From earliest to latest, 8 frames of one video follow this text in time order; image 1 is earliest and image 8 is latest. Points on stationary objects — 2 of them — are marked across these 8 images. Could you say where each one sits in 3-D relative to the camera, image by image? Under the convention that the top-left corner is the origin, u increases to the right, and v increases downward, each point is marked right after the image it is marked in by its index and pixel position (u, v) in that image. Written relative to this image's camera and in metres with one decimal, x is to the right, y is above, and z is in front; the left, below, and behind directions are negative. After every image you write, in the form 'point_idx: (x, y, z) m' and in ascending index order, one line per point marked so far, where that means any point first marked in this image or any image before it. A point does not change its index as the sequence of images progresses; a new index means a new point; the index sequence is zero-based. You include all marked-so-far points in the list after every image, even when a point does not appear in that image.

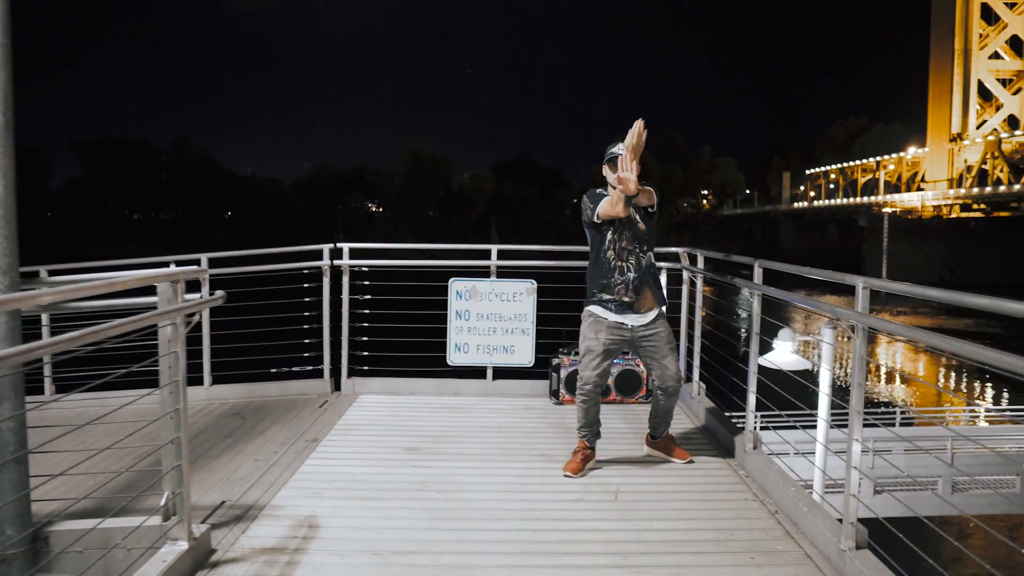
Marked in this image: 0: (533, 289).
0: (+0.2, 0.0, +5.6) m
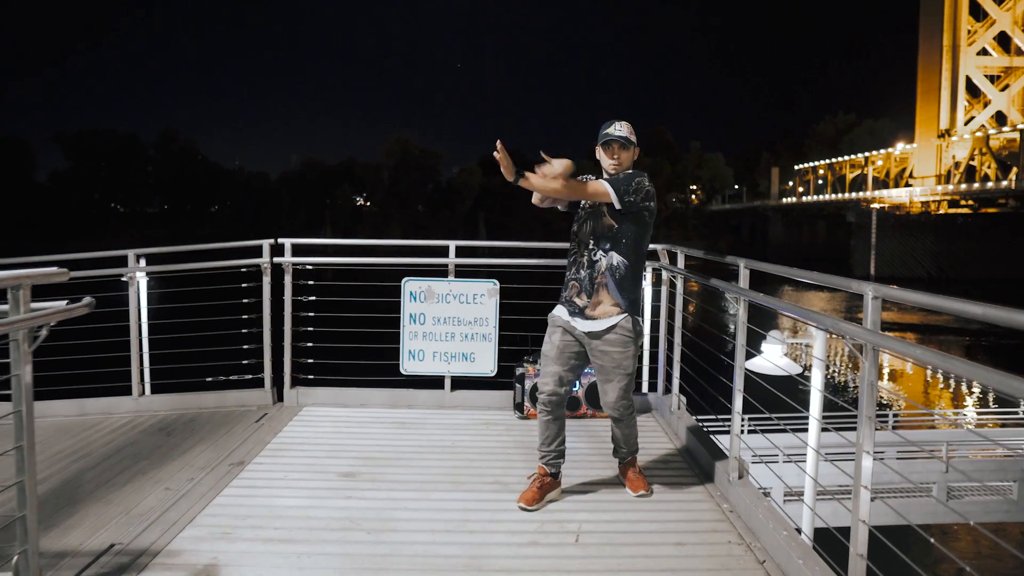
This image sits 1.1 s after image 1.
0: (-0.1, 0.0, +5.0) m
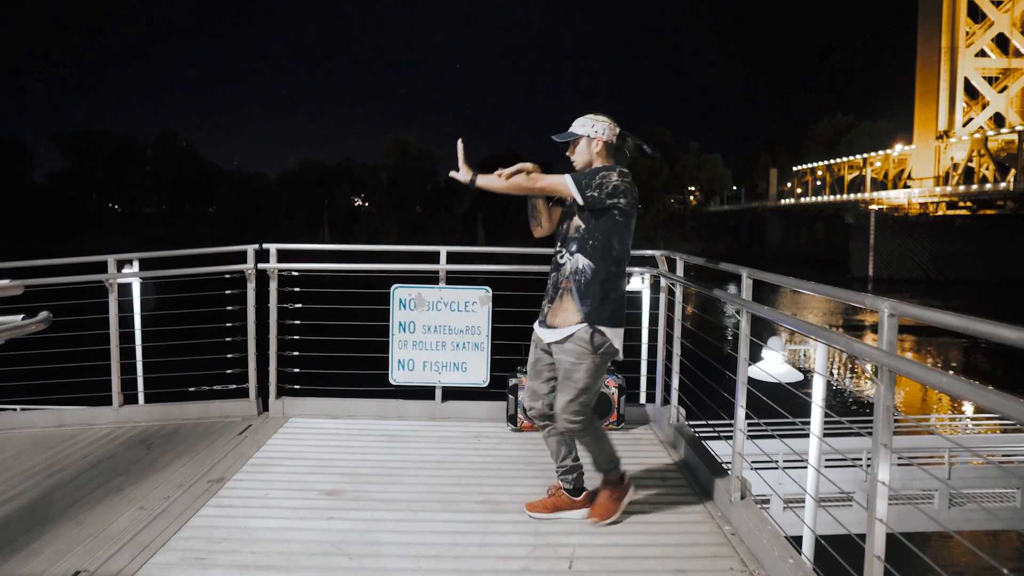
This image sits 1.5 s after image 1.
0: (-0.2, -0.1, +4.8) m
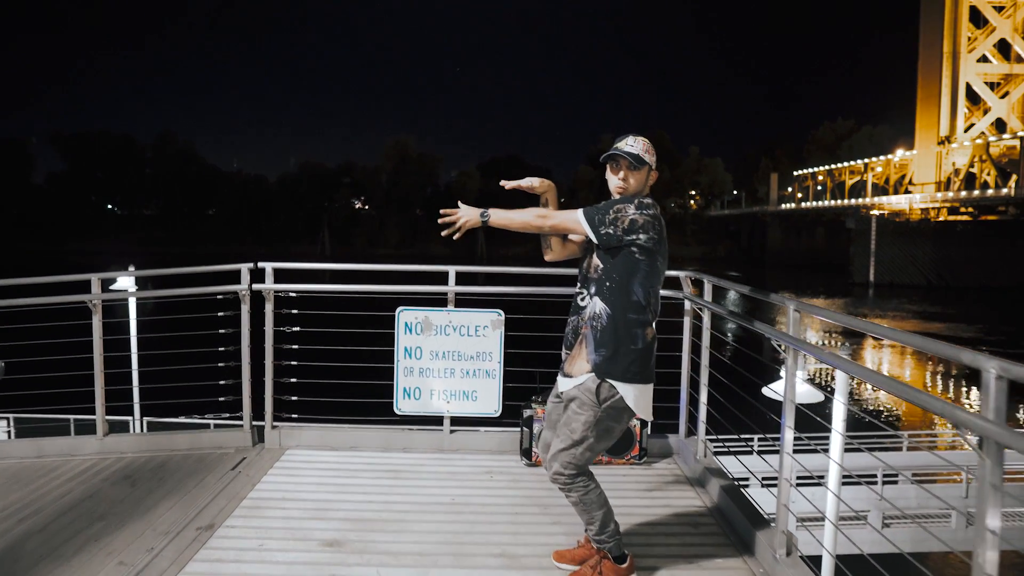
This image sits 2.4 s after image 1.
0: (-0.1, -0.2, +4.5) m
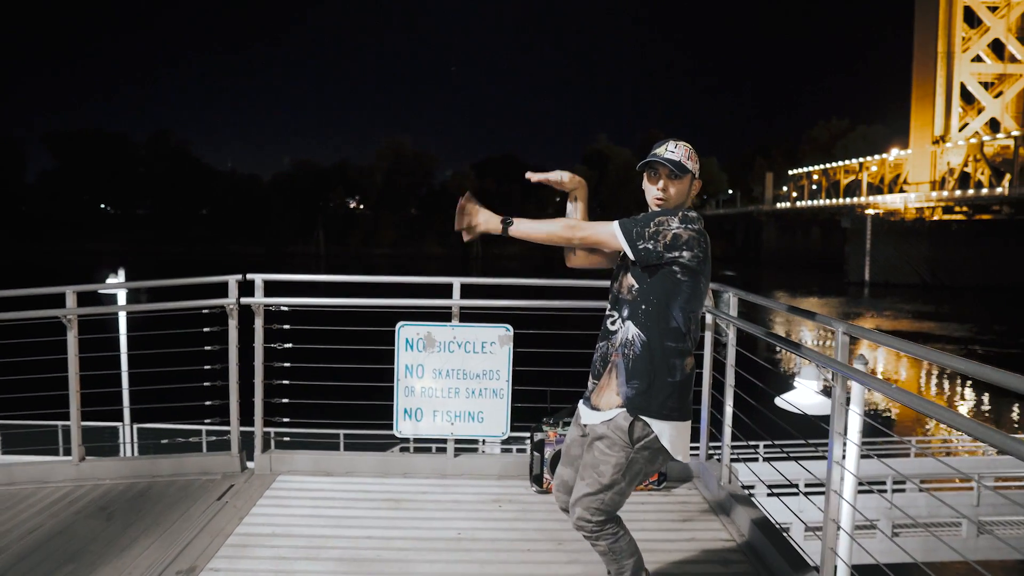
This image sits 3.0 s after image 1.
0: (0.0, -0.3, +4.2) m
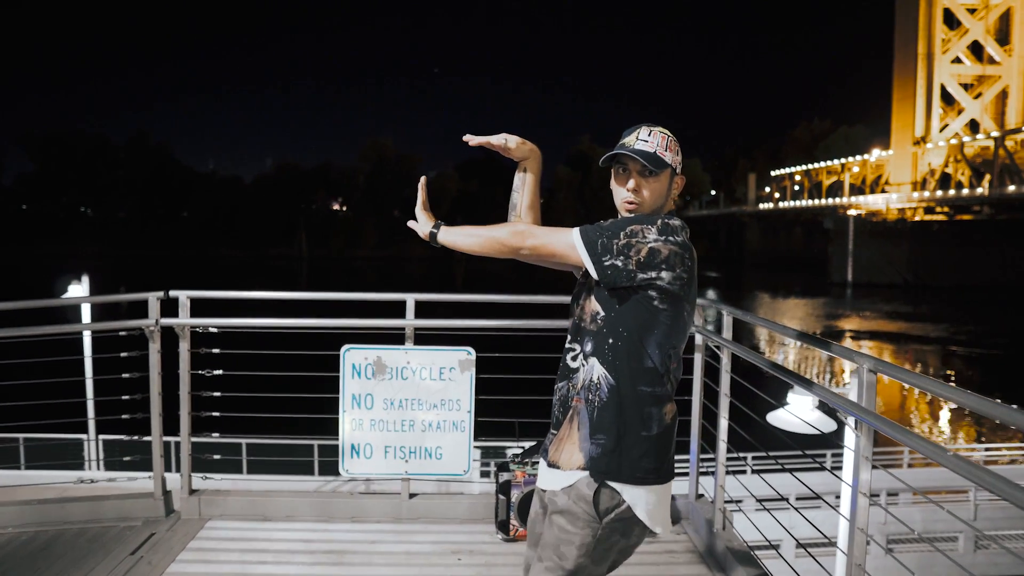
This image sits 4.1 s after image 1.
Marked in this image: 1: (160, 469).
0: (-0.2, -0.4, +3.7) m
1: (-1.8, -0.9, +3.8) m
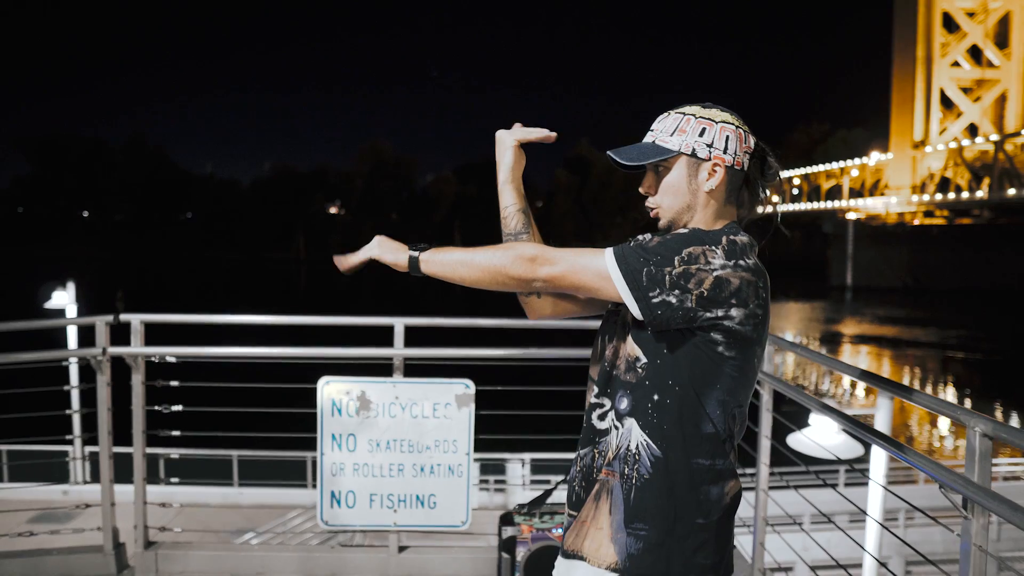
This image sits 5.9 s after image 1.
0: (-0.2, -0.5, +3.2) m
1: (-1.8, -1.0, +3.3) m
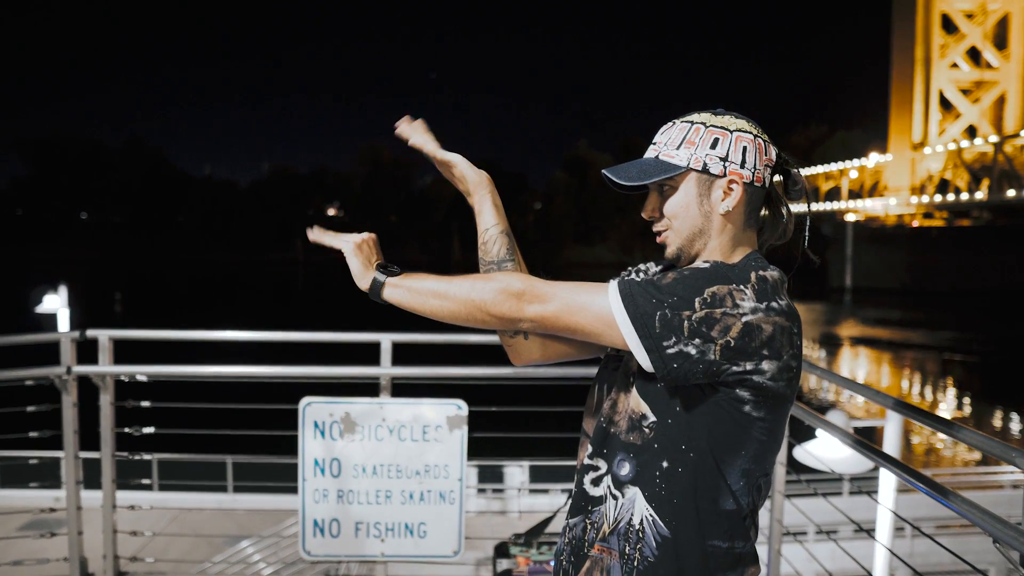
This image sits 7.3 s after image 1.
0: (-0.2, -0.5, +2.9) m
1: (-1.8, -1.1, +3.1) m
